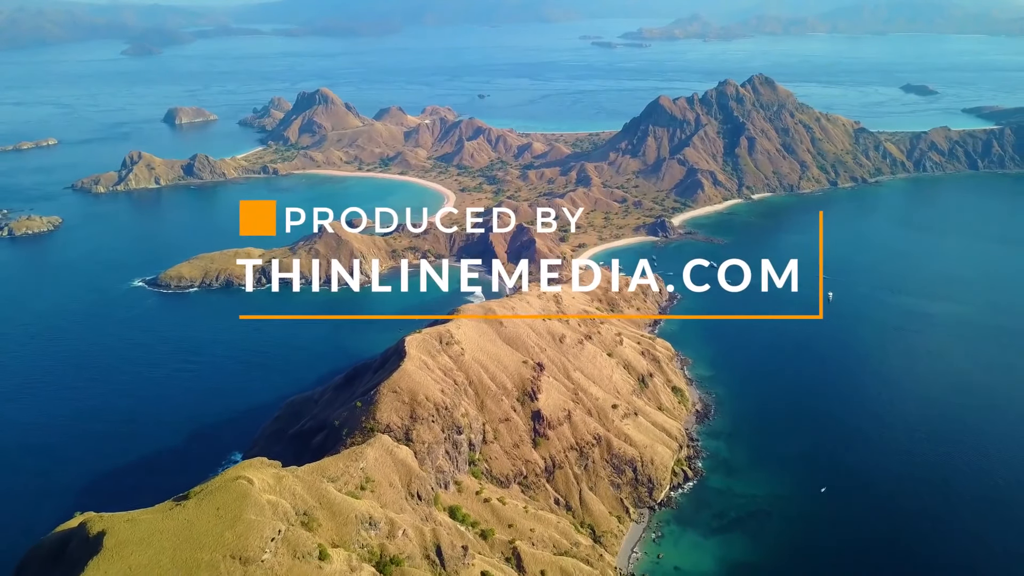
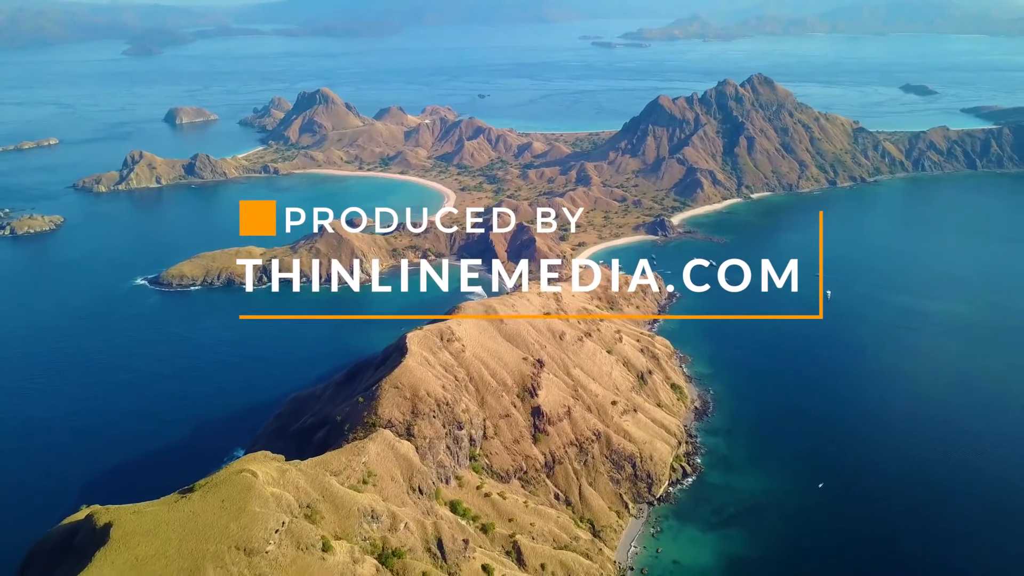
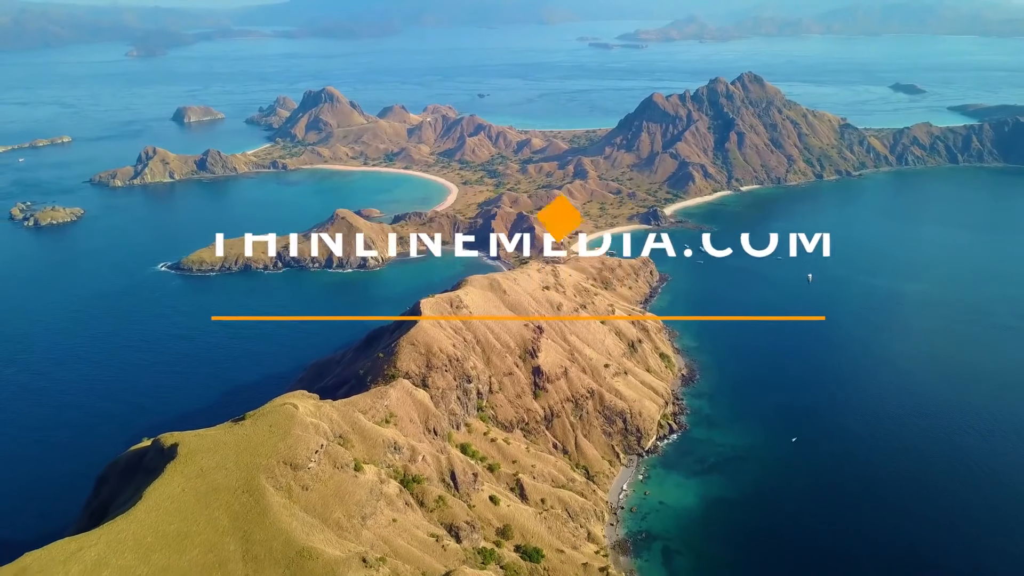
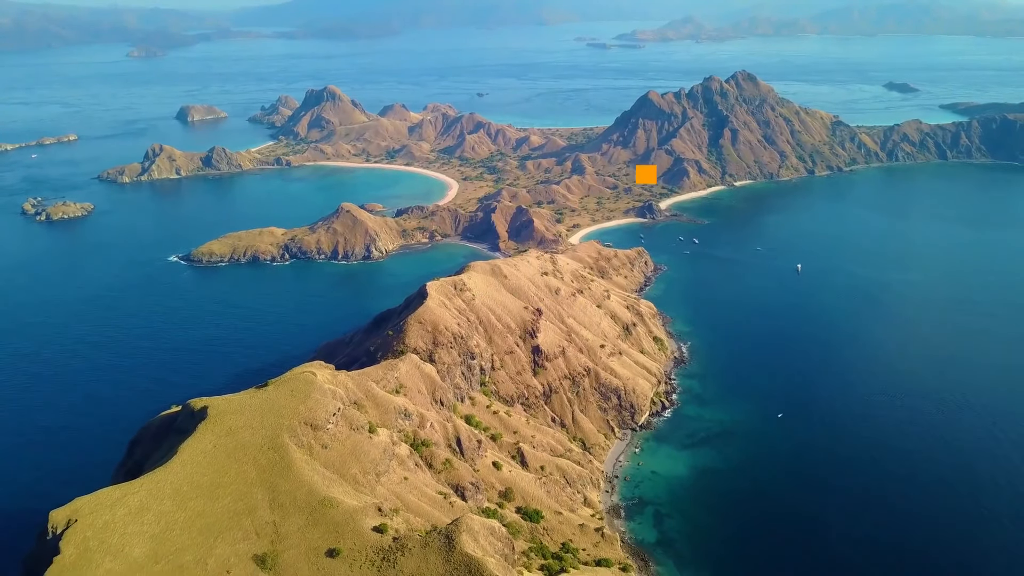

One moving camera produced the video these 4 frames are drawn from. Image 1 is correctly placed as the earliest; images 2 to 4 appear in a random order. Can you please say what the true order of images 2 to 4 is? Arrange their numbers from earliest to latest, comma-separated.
2, 3, 4
